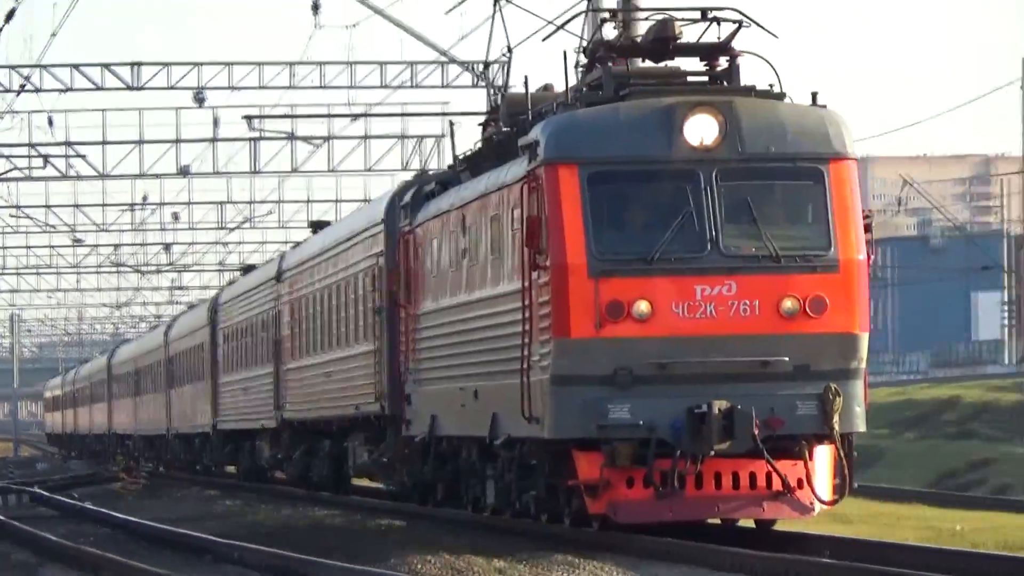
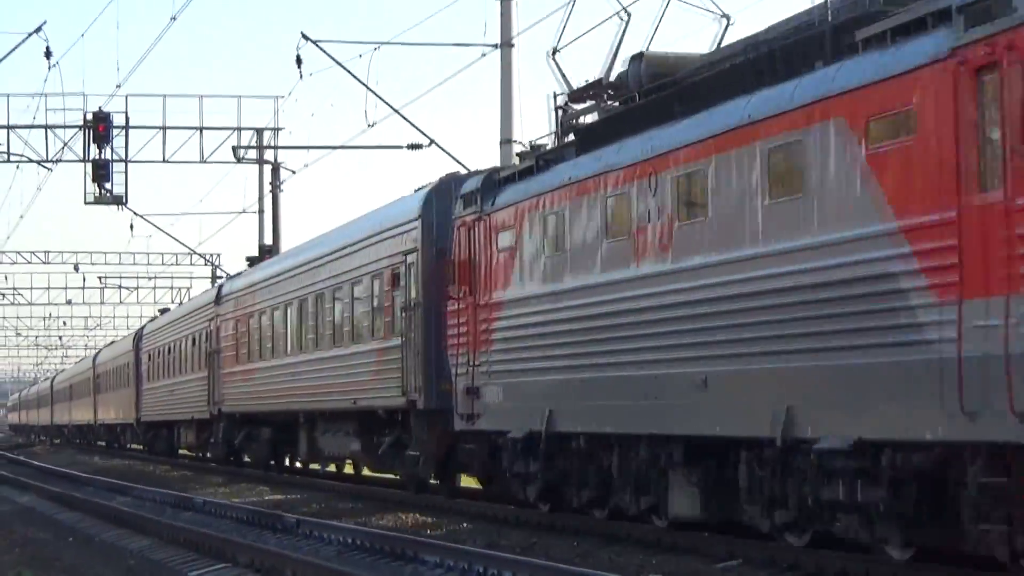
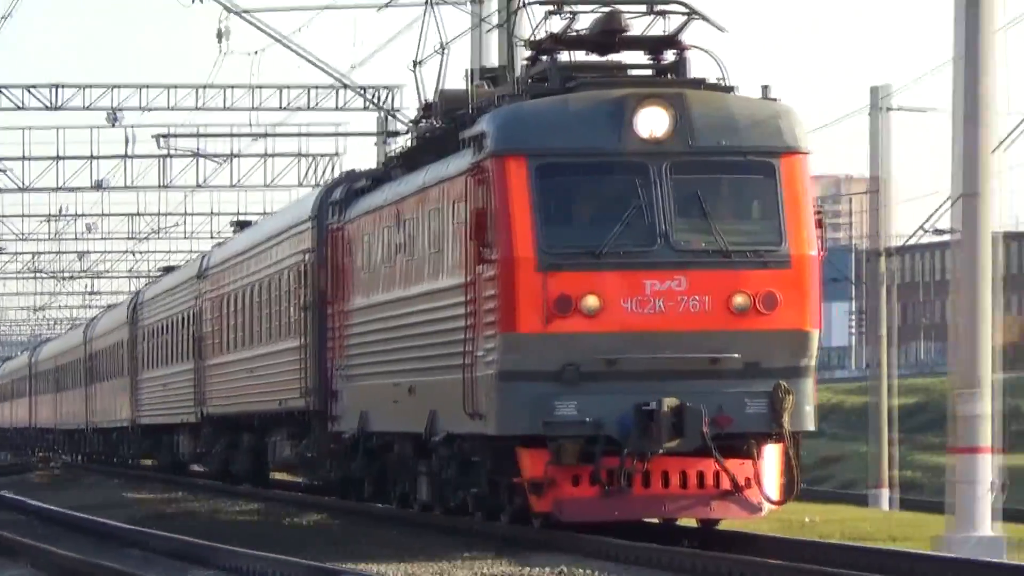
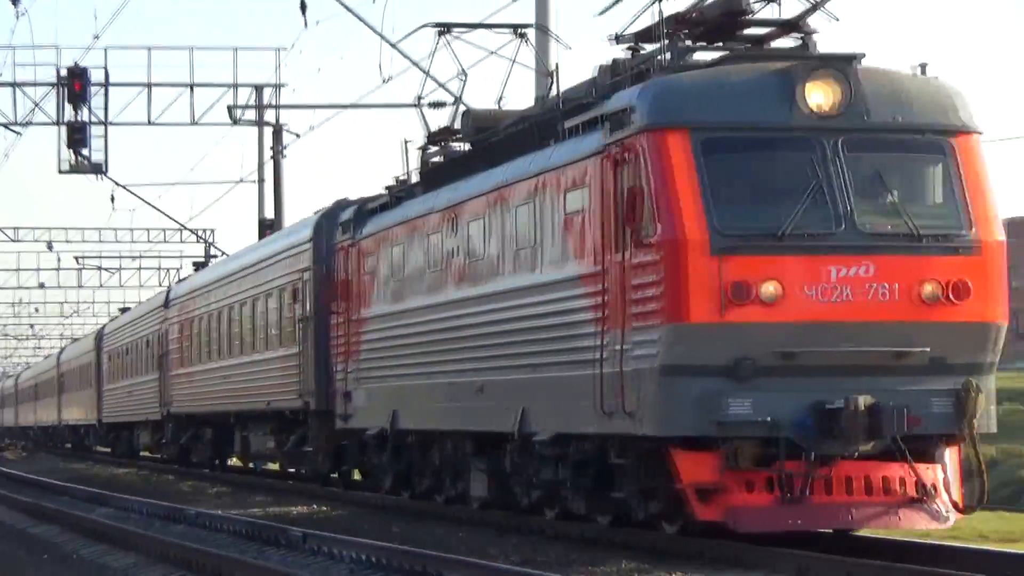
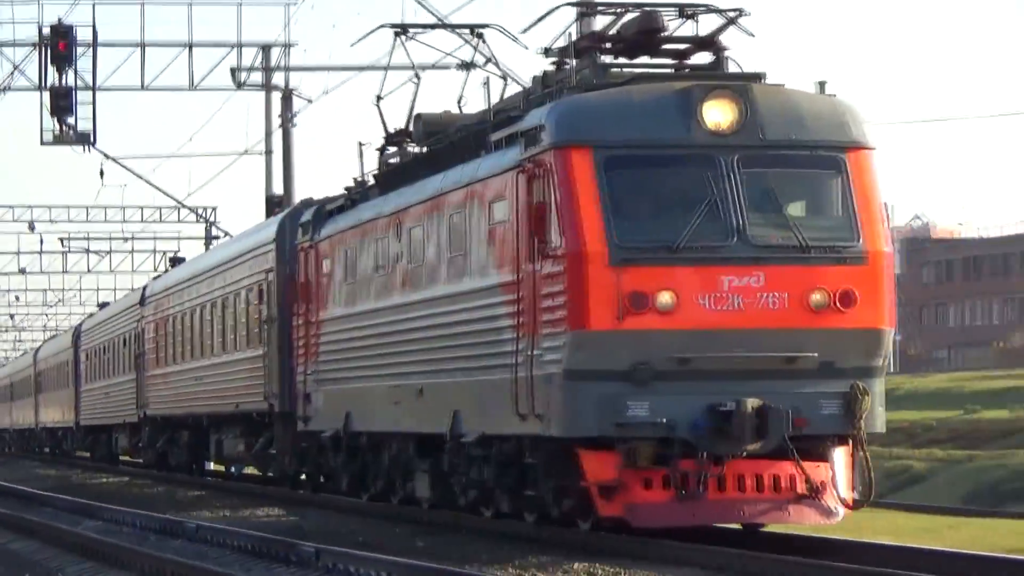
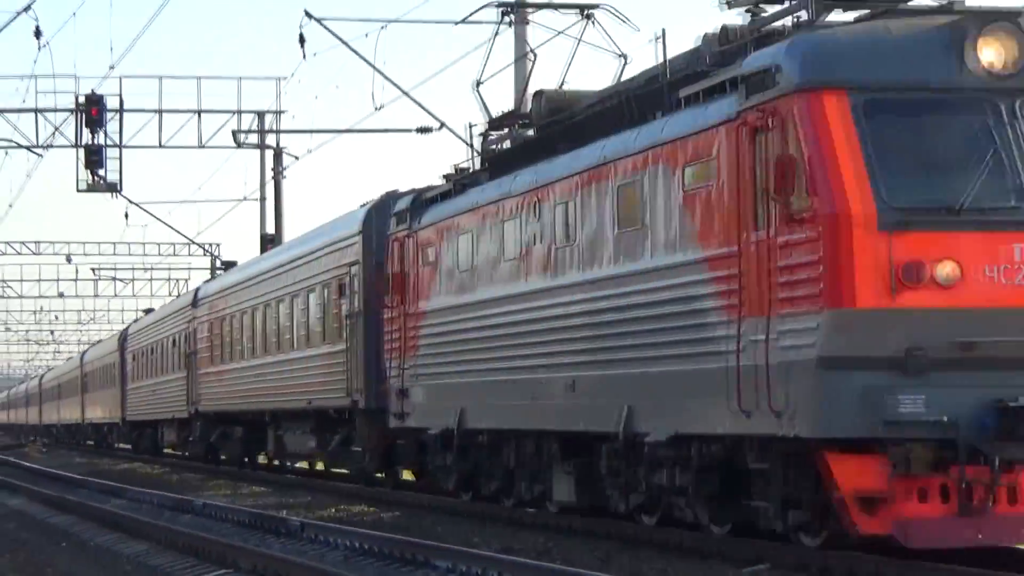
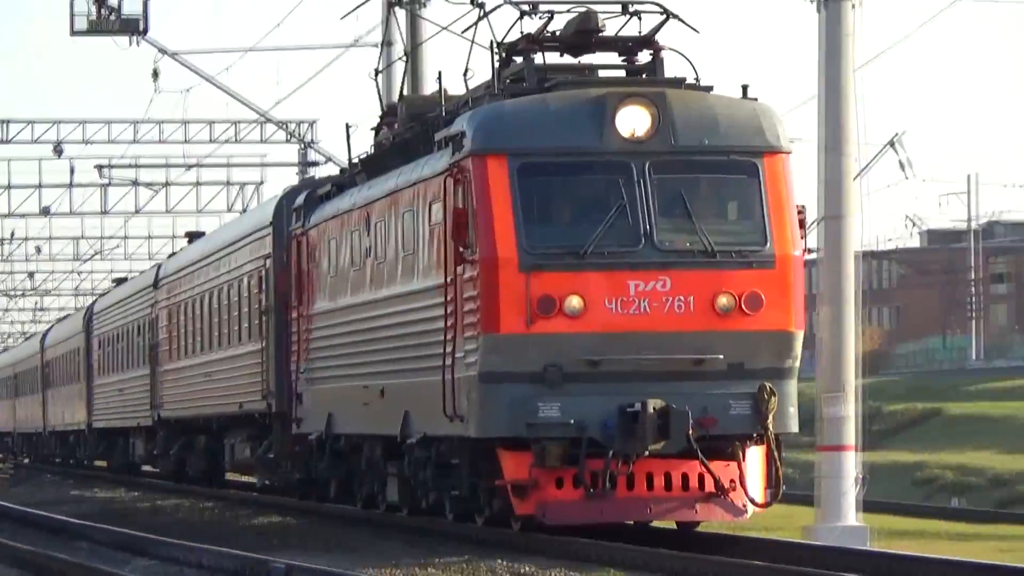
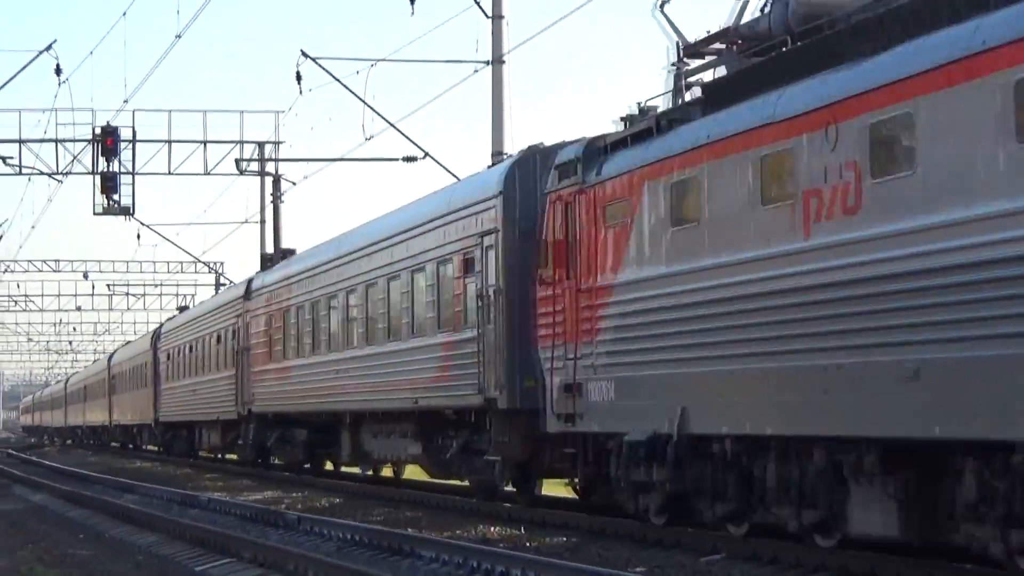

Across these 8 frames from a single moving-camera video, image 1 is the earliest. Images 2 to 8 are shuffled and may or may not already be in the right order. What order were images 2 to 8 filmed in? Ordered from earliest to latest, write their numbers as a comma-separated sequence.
3, 7, 5, 4, 6, 2, 8
